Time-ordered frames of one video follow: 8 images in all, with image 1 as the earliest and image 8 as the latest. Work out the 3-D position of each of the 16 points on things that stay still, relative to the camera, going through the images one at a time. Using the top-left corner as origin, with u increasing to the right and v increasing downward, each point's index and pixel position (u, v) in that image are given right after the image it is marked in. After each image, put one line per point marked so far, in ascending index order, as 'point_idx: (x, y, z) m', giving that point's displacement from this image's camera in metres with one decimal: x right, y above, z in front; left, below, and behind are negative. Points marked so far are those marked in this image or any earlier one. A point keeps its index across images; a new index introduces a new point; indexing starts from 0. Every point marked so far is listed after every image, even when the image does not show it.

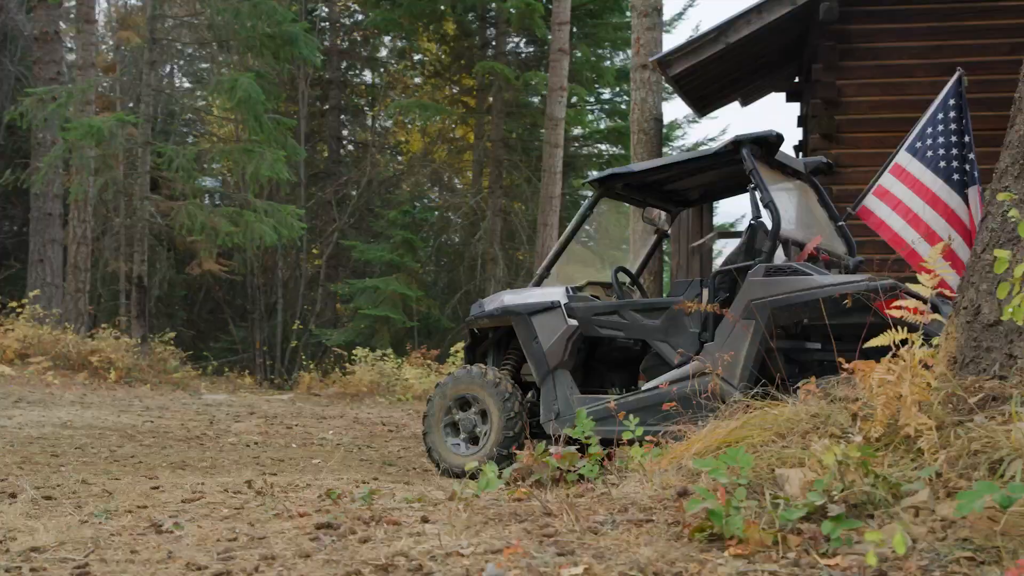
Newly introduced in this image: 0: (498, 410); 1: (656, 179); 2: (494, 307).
0: (-0.1, -0.6, +6.3) m
1: (+0.7, +0.6, +6.6) m
2: (-0.1, -0.1, +6.5) m
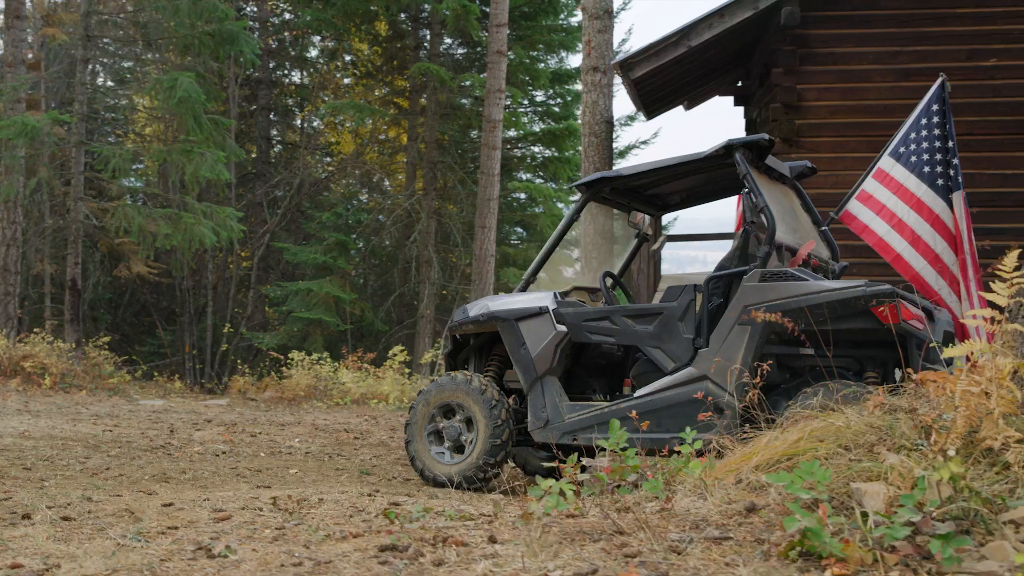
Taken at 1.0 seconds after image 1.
0: (-0.1, -0.6, +6.1) m
1: (+0.7, +0.5, +6.5) m
2: (-0.2, -0.1, +6.4) m
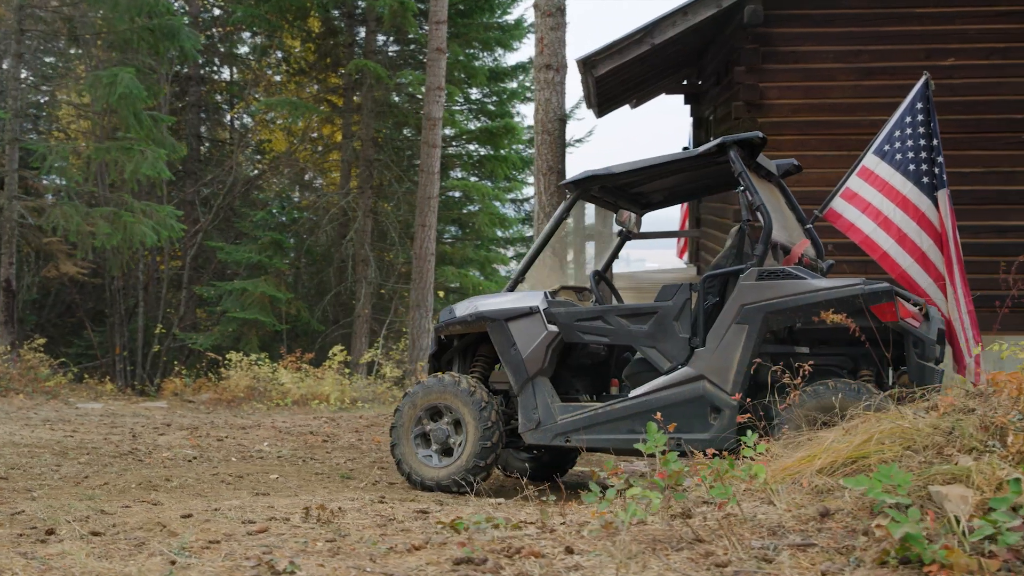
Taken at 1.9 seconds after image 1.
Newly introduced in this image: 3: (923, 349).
0: (-0.2, -0.6, +6.0) m
1: (+0.6, +0.5, +6.4) m
2: (-0.2, -0.1, +6.3) m
3: (+1.8, -0.3, +5.5) m
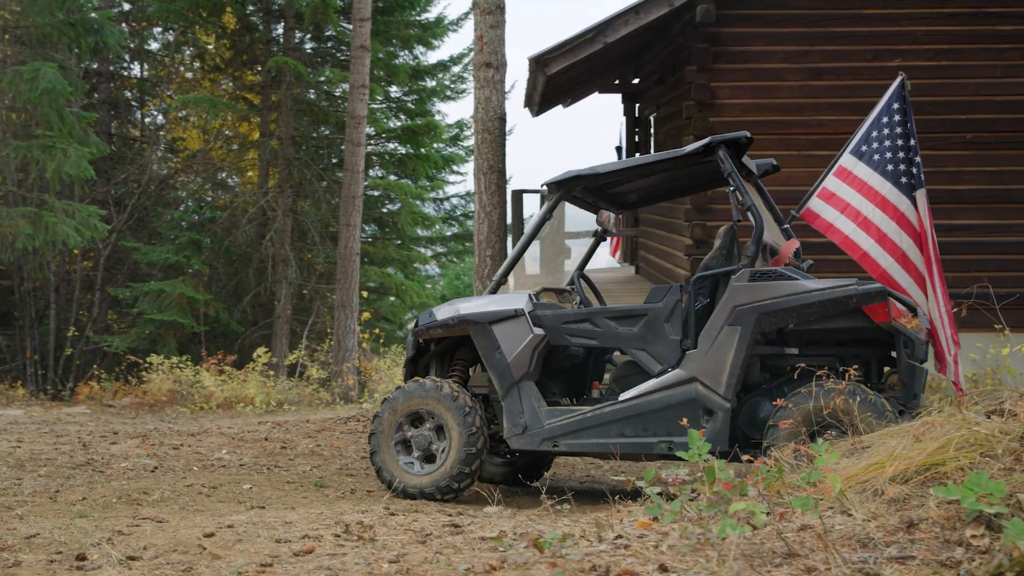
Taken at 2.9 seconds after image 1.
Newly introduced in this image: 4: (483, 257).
0: (-0.2, -0.6, +5.9) m
1: (+0.5, +0.5, +6.3) m
2: (-0.3, -0.1, +6.1) m
3: (+1.7, -0.3, +5.5) m
4: (-0.3, +0.3, +12.8) m
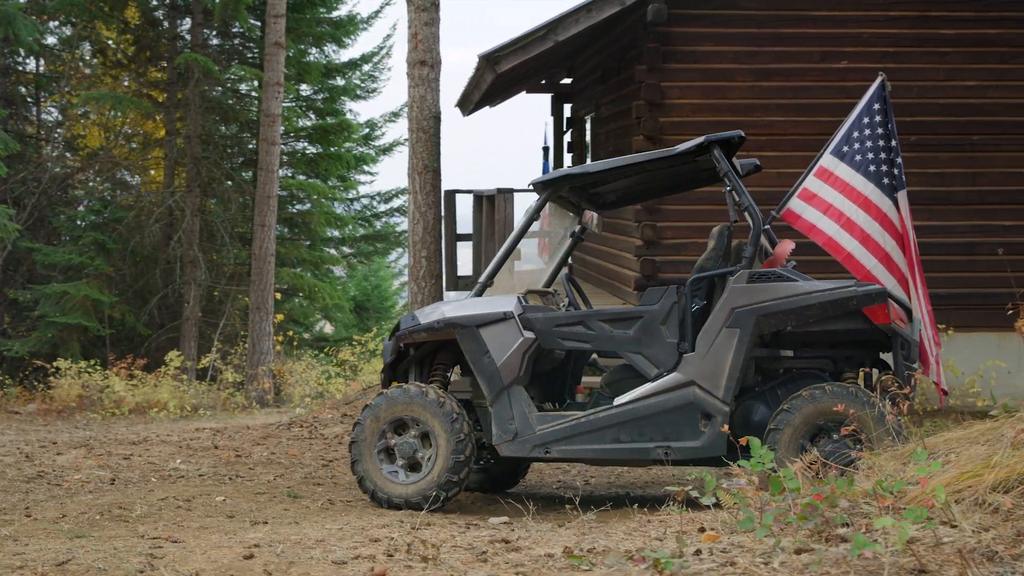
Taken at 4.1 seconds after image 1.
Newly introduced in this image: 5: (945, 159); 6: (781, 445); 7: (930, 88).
0: (-0.3, -0.7, +5.7) m
1: (+0.4, +0.5, +6.2) m
2: (-0.4, -0.1, +5.9) m
3: (+1.7, -0.3, +5.5) m
4: (-0.9, +0.3, +12.6) m
5: (+3.5, +1.0, +10.4) m
6: (+1.1, -0.7, +5.3) m
7: (+3.4, +1.6, +10.3) m
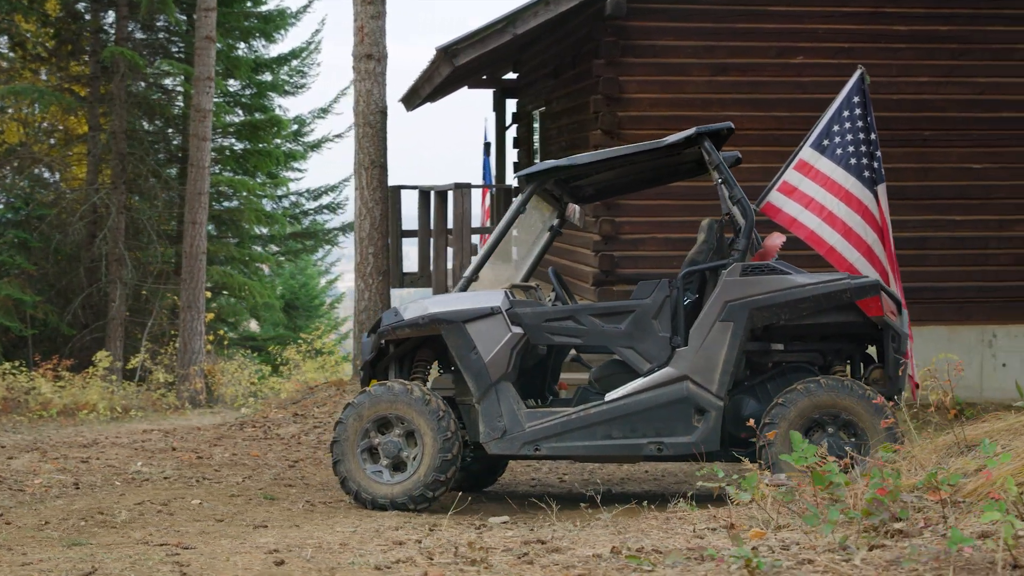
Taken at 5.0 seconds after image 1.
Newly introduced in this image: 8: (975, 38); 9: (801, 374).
0: (-0.3, -0.6, +5.6) m
1: (+0.3, +0.5, +6.1) m
2: (-0.4, -0.1, +5.8) m
3: (+1.7, -0.2, +5.5) m
4: (-1.4, +0.3, +12.4) m
5: (+3.1, +1.1, +10.5) m
6: (+1.1, -0.6, +5.2) m
7: (+3.0, +1.7, +10.4) m
8: (+3.8, +2.1, +10.5) m
9: (+1.3, -0.4, +5.7) m
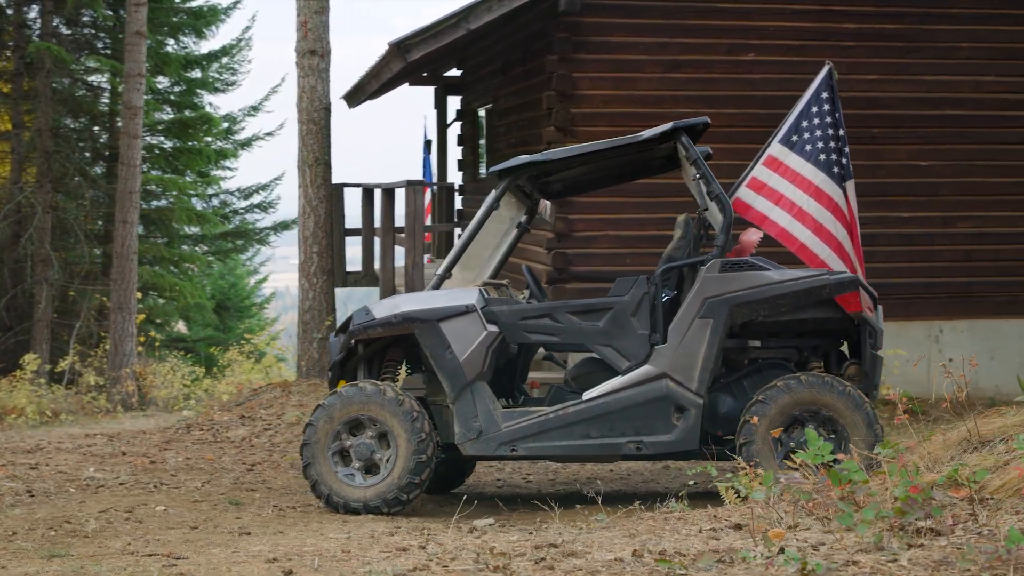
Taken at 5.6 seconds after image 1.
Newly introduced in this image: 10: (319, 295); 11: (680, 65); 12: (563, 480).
0: (-0.4, -0.6, +5.4) m
1: (+0.2, +0.6, +6.0) m
2: (-0.6, -0.1, +5.6) m
3: (+1.6, -0.2, +5.5) m
4: (-1.9, +0.3, +12.2) m
5: (+2.8, +1.1, +10.5) m
6: (+1.0, -0.6, +5.2) m
7: (+2.6, +1.7, +10.5) m
8: (+3.4, +2.1, +10.6) m
9: (+1.2, -0.4, +5.6) m
10: (-1.8, -0.1, +12.3) m
11: (+1.3, +1.8, +10.2) m
12: (+0.3, -1.1, +7.1) m
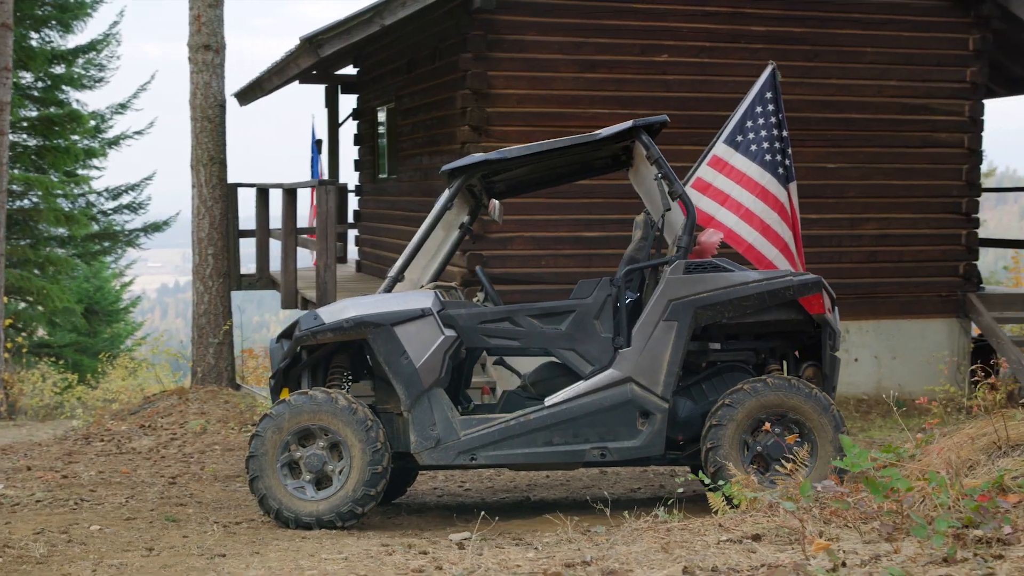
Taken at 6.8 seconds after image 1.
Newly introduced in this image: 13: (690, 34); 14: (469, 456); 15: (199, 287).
0: (-0.6, -0.6, +5.2) m
1: (-0.1, +0.5, +5.8) m
2: (-0.7, -0.1, +5.4) m
3: (+1.4, -0.2, +5.5) m
4: (-2.8, +0.3, +11.7) m
5: (+2.0, +1.1, +10.6) m
6: (+0.9, -0.6, +5.1) m
7: (+1.9, +1.7, +10.5) m
8: (+2.7, +2.1, +10.8) m
9: (+1.0, -0.4, +5.5) m
10: (-2.7, -0.1, +11.8) m
11: (+0.7, +1.8, +10.1) m
12: (-0.1, -1.1, +7.0) m
13: (+1.4, +2.1, +10.4) m
14: (-0.2, -0.7, +5.3) m
15: (-2.9, 0.0, +11.9) m
